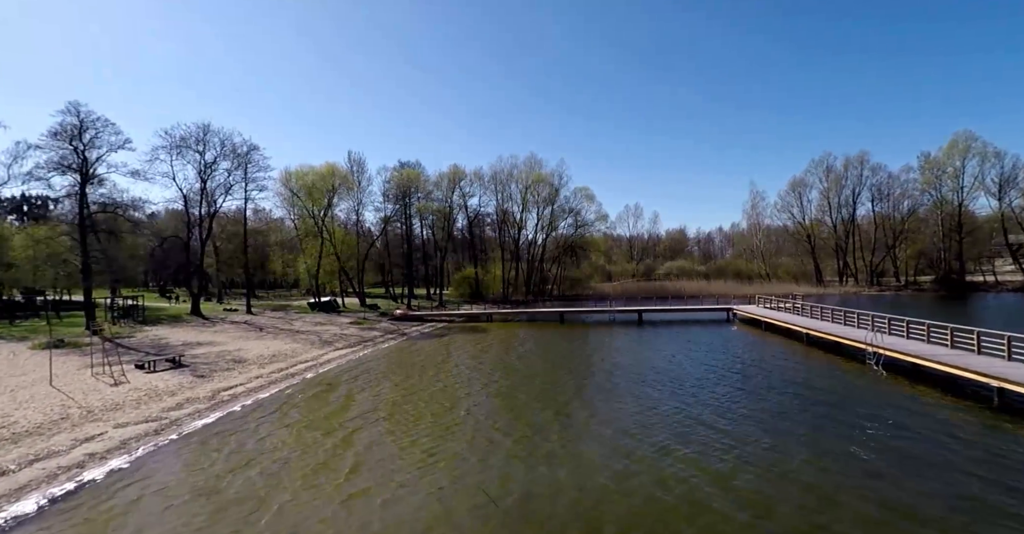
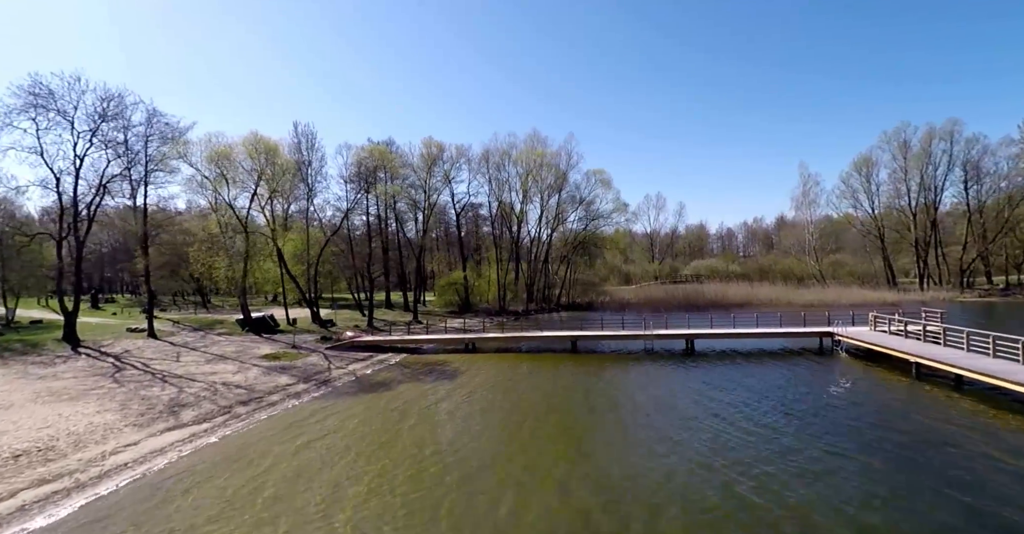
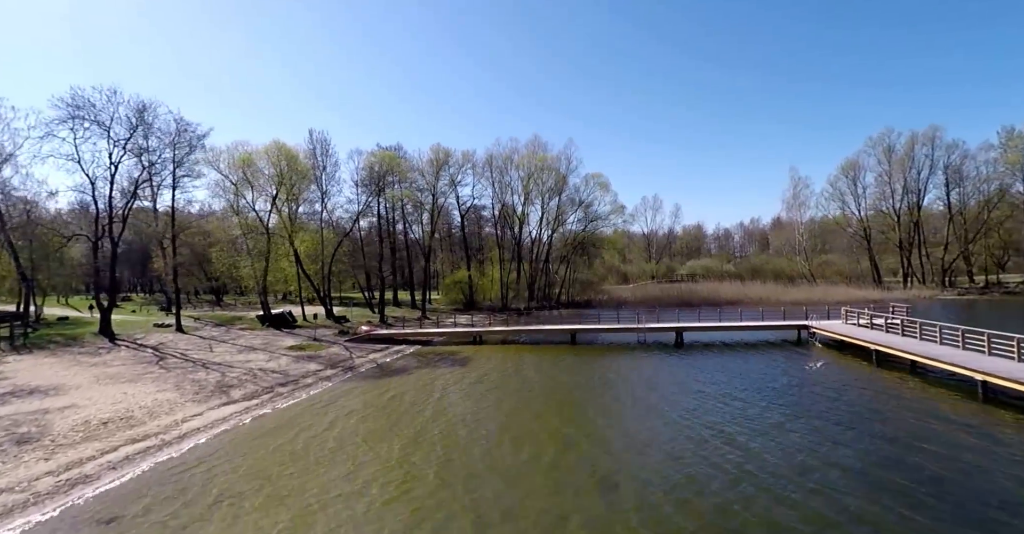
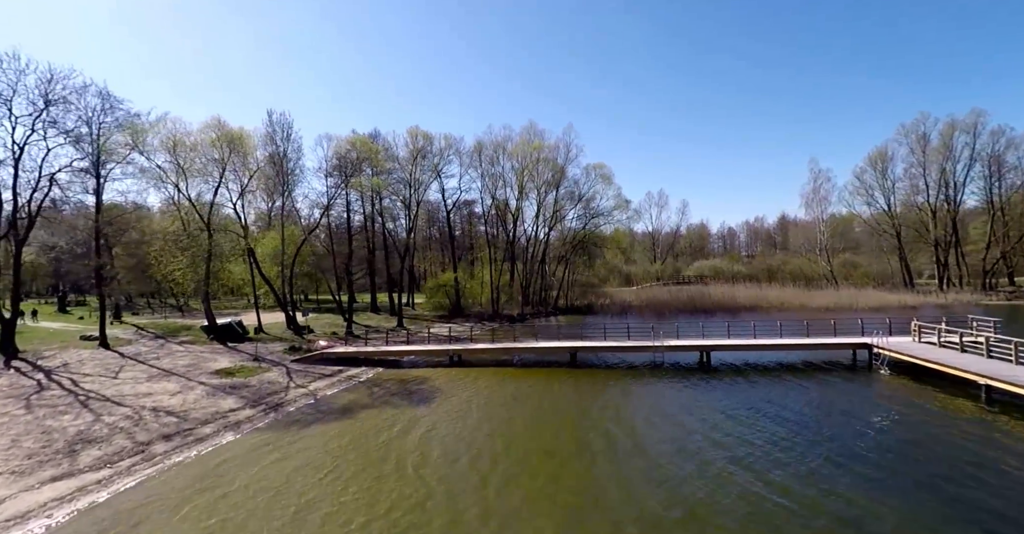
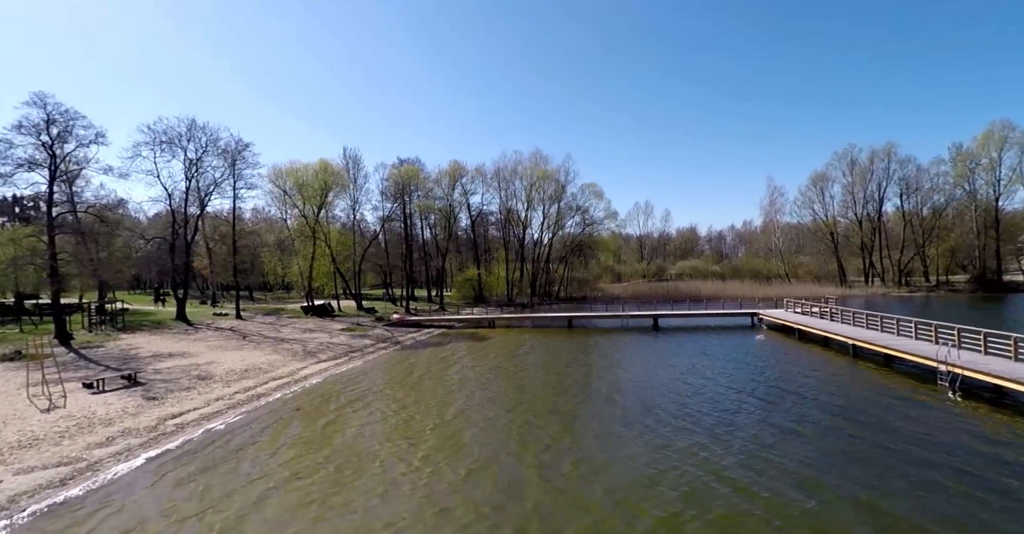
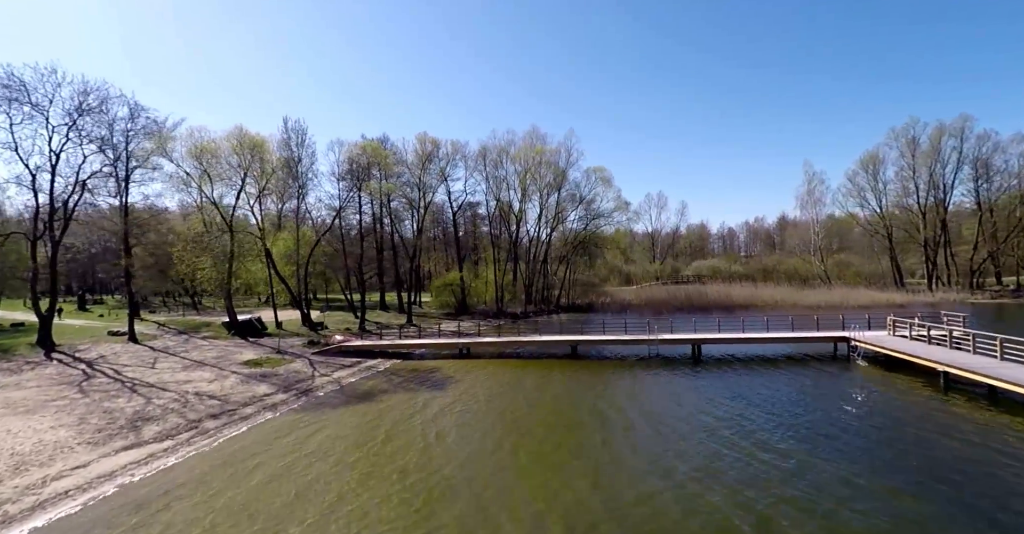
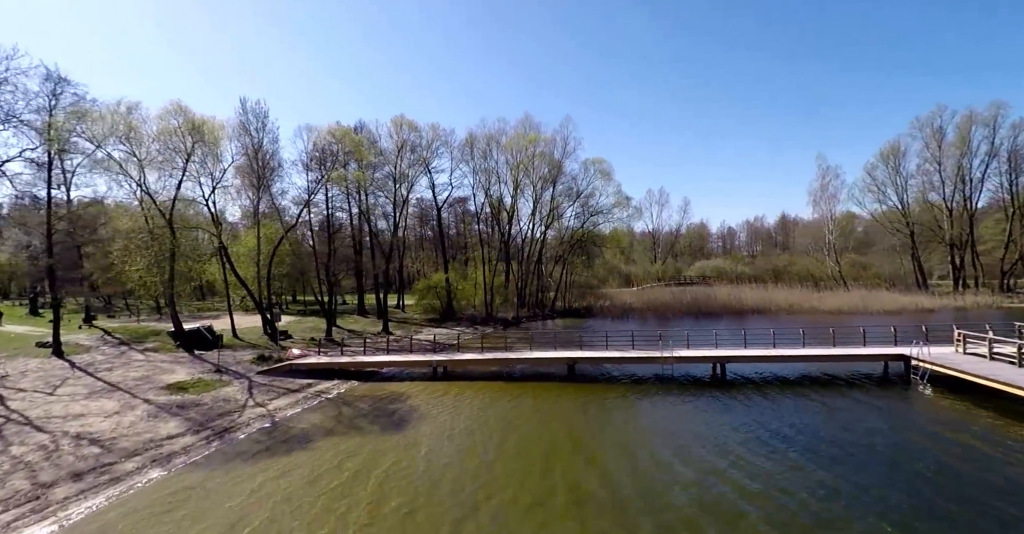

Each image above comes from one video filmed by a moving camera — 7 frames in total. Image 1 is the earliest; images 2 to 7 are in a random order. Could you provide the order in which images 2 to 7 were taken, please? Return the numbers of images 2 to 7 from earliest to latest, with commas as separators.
5, 3, 2, 6, 4, 7
